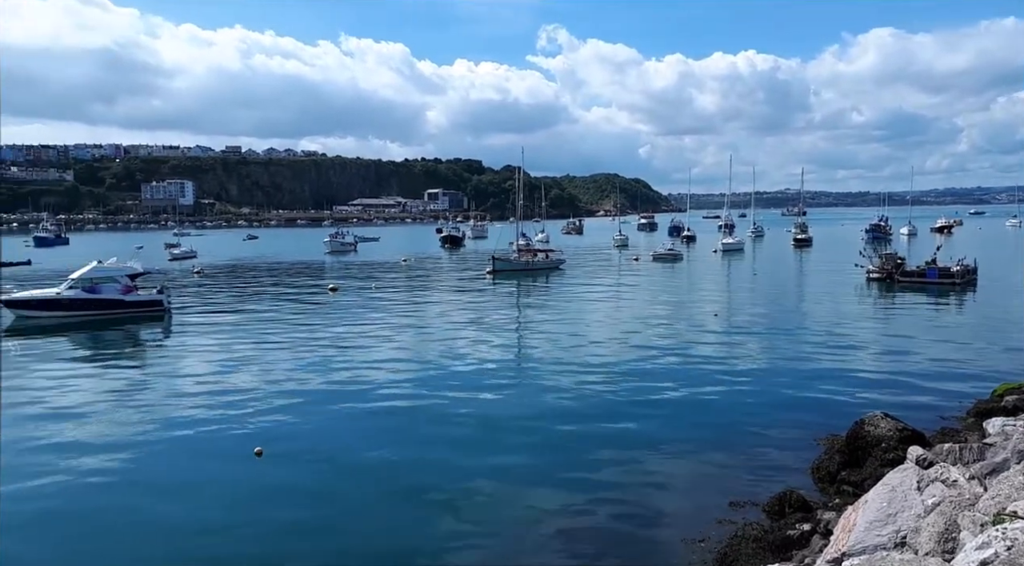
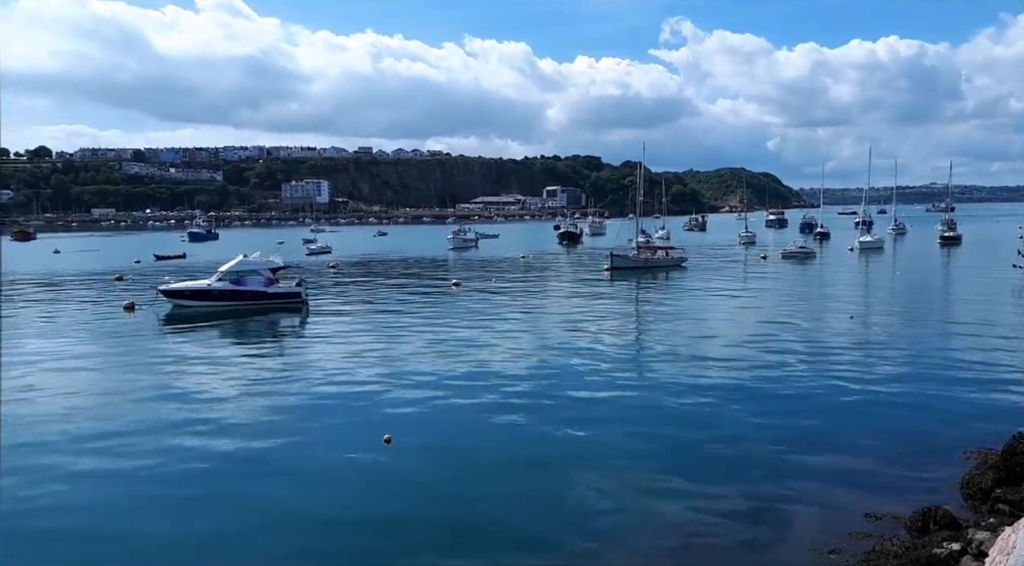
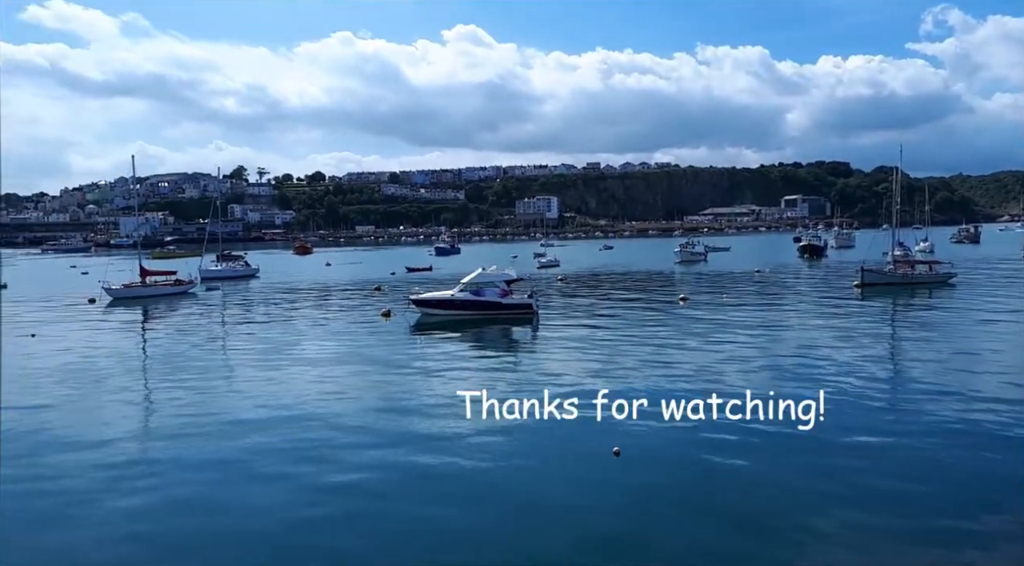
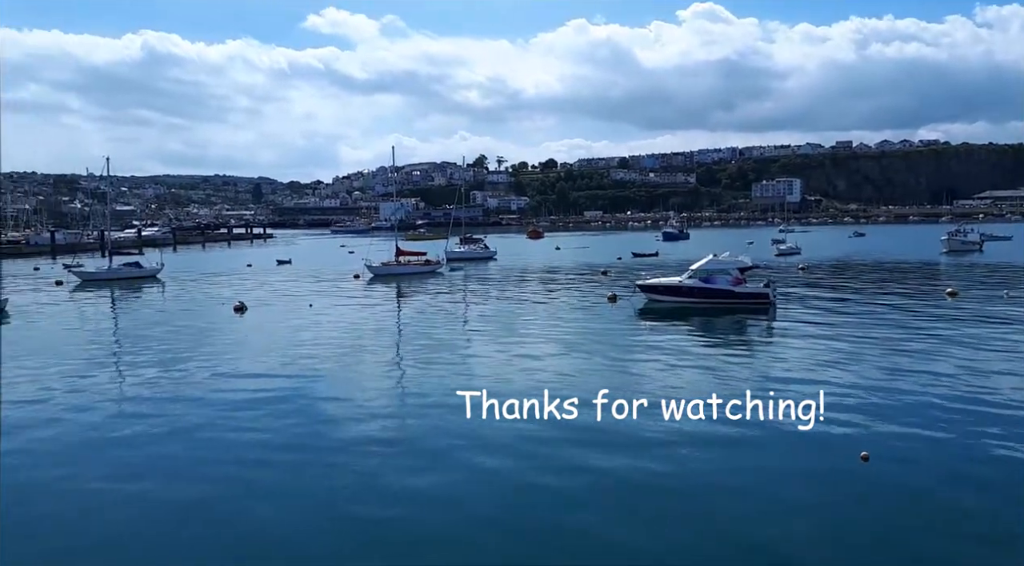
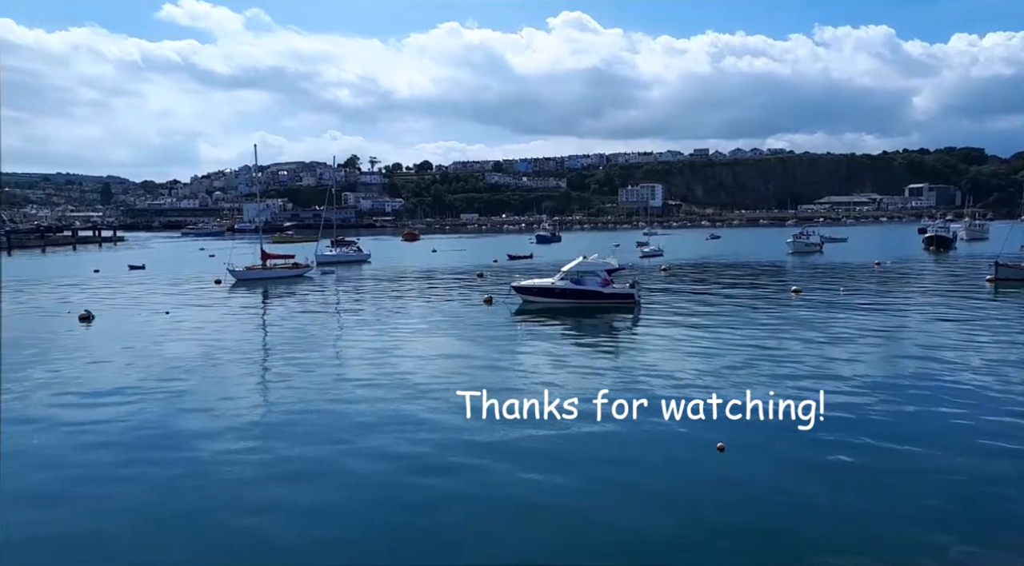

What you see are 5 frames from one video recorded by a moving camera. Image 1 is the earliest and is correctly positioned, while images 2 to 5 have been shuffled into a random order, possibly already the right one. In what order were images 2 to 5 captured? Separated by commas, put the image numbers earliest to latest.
2, 3, 5, 4
